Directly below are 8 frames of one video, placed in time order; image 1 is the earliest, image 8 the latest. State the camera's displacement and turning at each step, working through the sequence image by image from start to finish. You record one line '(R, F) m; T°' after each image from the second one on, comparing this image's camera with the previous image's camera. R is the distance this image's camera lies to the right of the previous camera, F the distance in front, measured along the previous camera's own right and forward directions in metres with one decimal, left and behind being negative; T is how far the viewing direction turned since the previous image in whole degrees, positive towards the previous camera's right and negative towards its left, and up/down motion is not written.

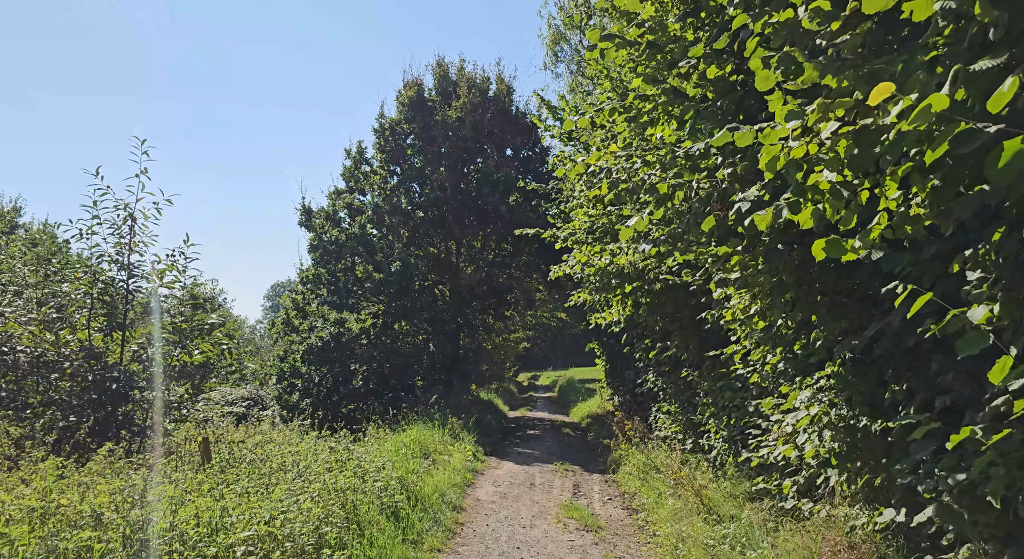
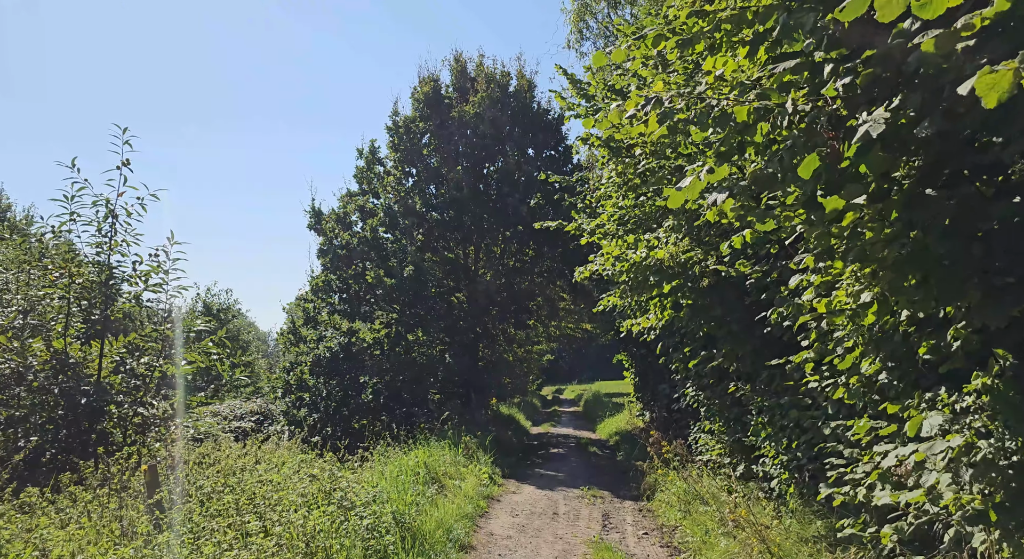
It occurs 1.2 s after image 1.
(+0.1, +1.4) m; -2°
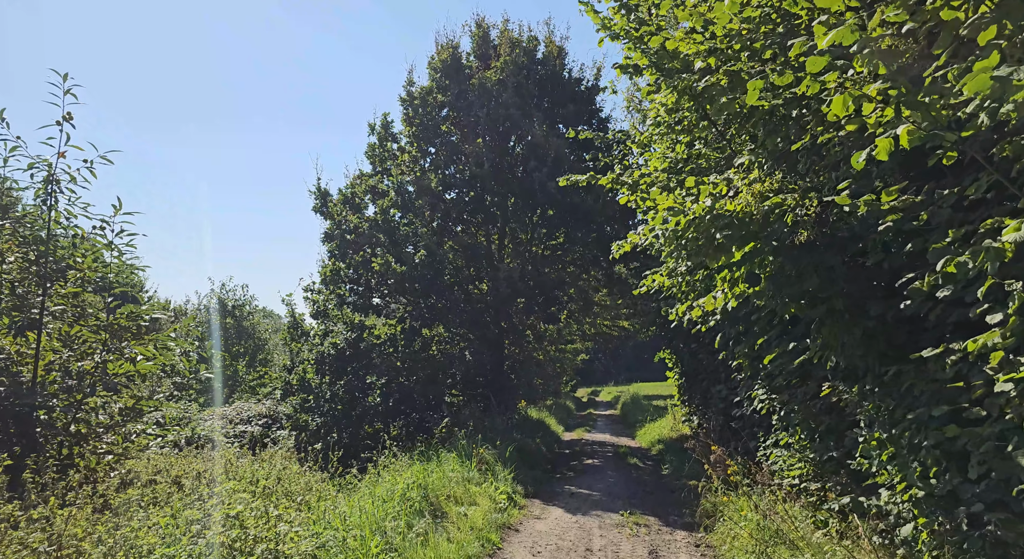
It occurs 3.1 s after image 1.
(+0.2, +2.2) m; -3°
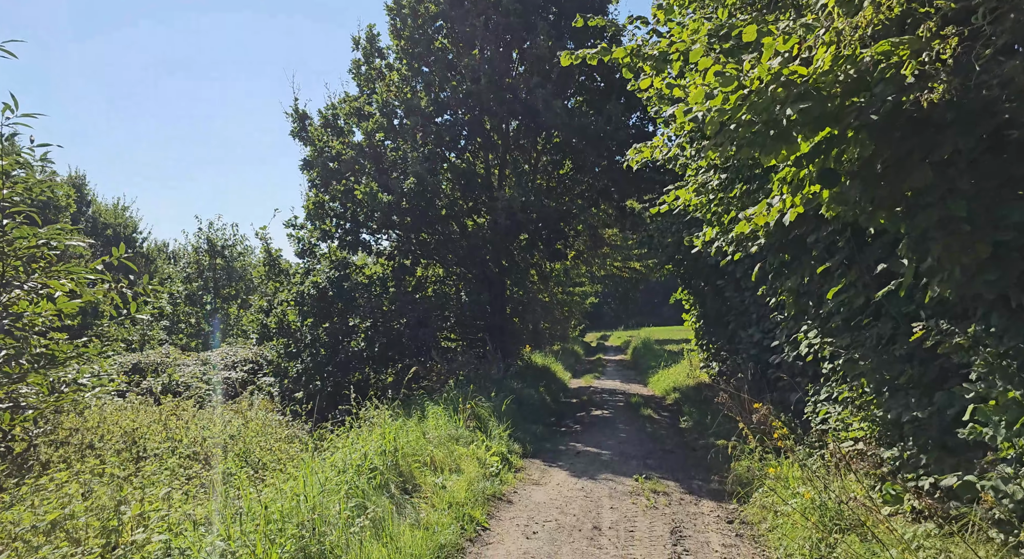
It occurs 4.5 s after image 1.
(+0.2, +1.7) m; -1°
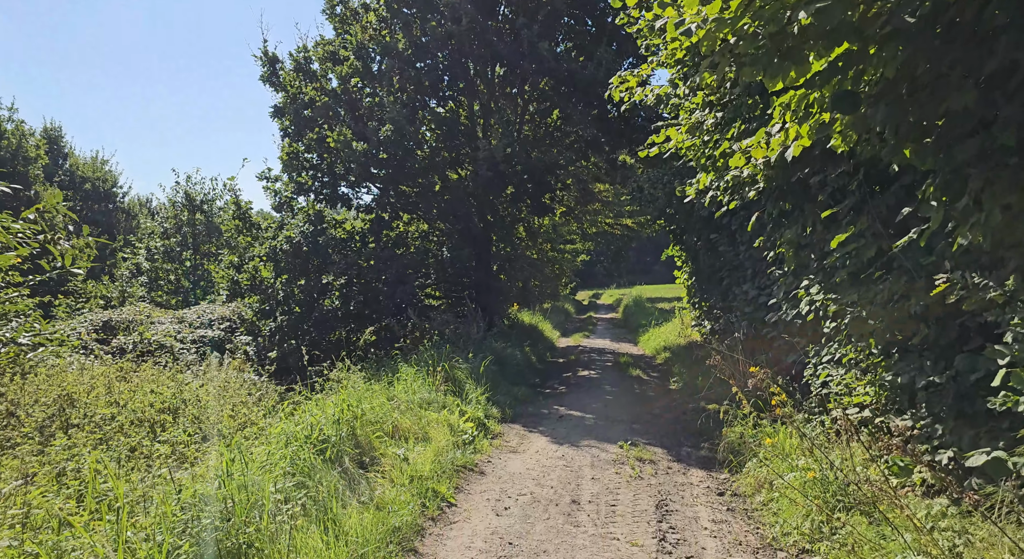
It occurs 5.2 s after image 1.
(+0.2, +0.7) m; +1°
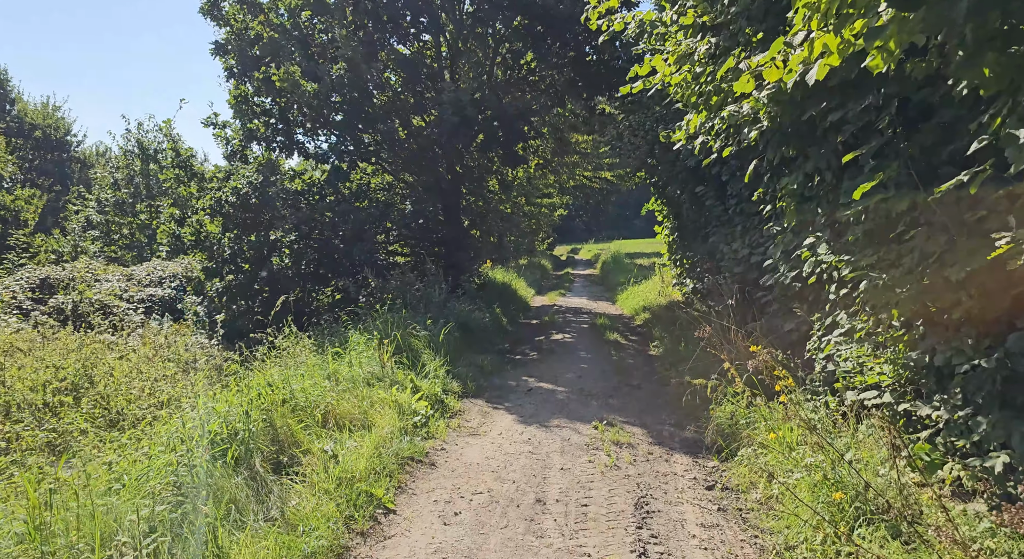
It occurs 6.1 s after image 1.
(+0.2, +1.0) m; +2°
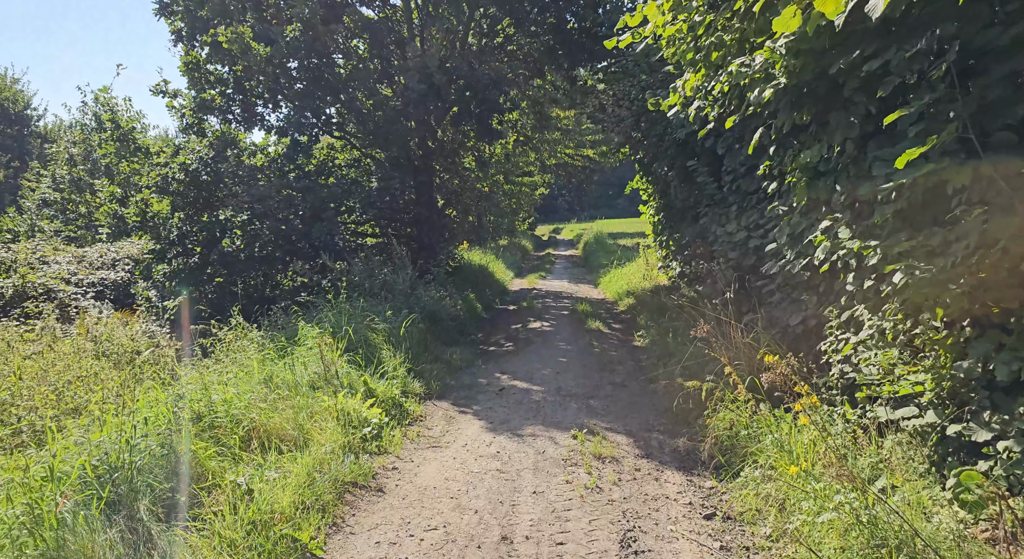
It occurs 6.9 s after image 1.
(+0.1, +0.9) m; +1°
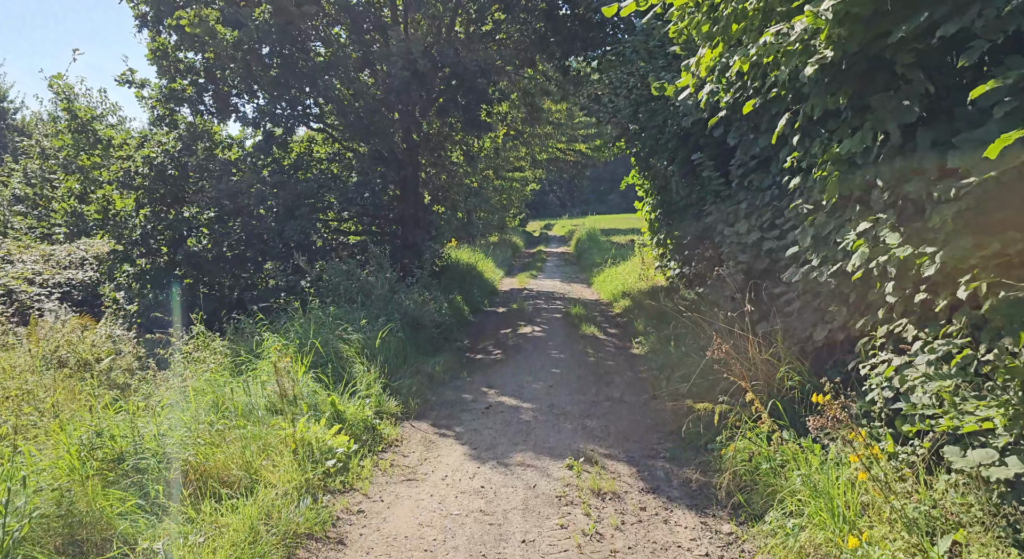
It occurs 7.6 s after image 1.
(0.0, +0.7) m; +1°
